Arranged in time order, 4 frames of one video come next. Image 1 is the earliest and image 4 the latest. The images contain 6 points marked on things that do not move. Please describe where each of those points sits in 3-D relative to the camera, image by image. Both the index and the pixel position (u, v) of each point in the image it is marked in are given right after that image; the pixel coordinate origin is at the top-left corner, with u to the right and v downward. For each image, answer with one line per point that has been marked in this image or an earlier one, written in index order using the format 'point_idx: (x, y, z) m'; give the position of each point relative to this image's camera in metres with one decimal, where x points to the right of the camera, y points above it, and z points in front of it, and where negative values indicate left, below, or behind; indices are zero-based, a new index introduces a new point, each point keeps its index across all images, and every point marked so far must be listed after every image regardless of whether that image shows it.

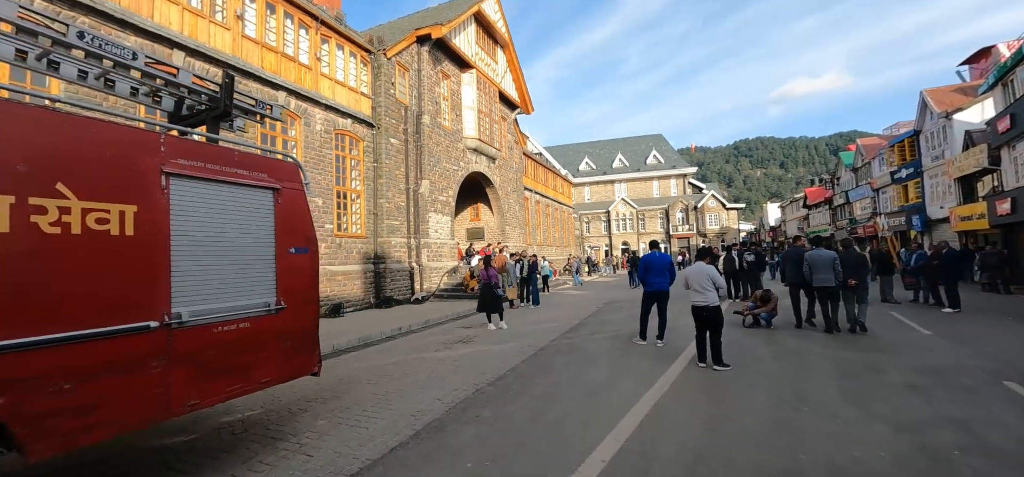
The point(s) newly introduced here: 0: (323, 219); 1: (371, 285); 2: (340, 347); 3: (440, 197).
0: (-5.0, +0.5, +11.9) m
1: (-4.1, -1.3, +13.1) m
2: (-3.1, -1.9, +8.1) m
3: (-2.6, +1.5, +16.1) m
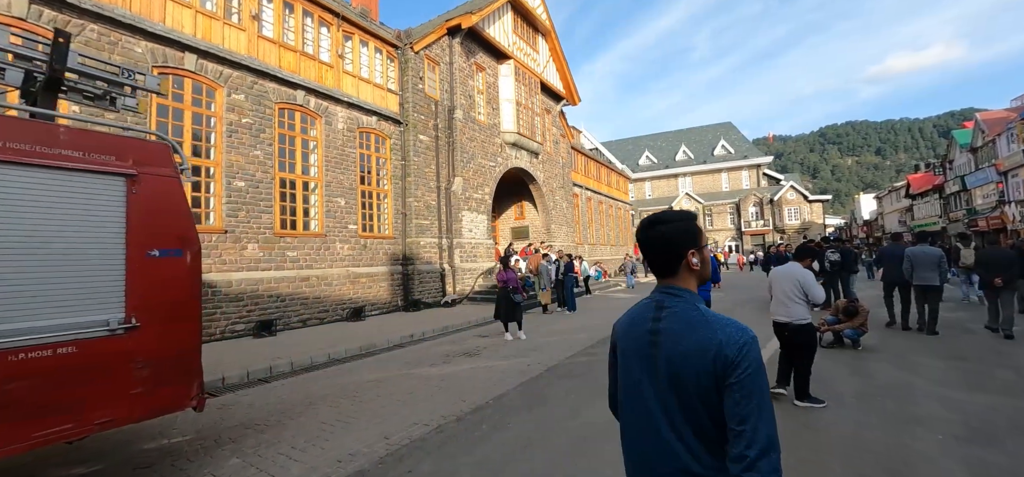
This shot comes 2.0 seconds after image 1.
0: (-4.2, +0.5, +11.5) m
1: (-3.2, -1.4, +12.5) m
2: (-2.9, -2.0, +7.4) m
3: (-1.2, +1.5, +15.3) m
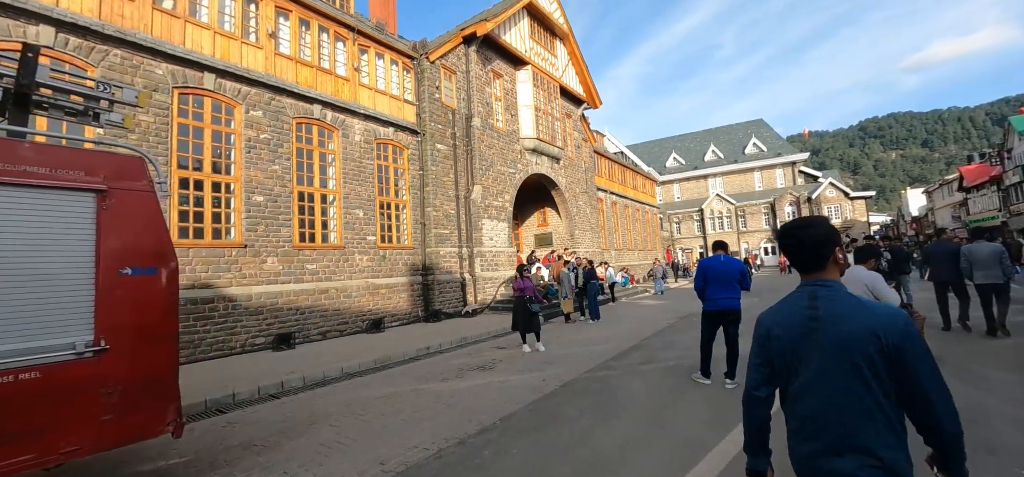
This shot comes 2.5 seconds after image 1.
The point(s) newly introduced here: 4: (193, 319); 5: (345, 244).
0: (-3.8, +0.2, +11.5) m
1: (-2.6, -1.6, +12.4) m
2: (-2.6, -2.1, +7.3) m
3: (-0.5, +1.2, +15.1) m
4: (-5.9, -1.5, +8.3) m
5: (-4.1, -0.1, +11.0) m
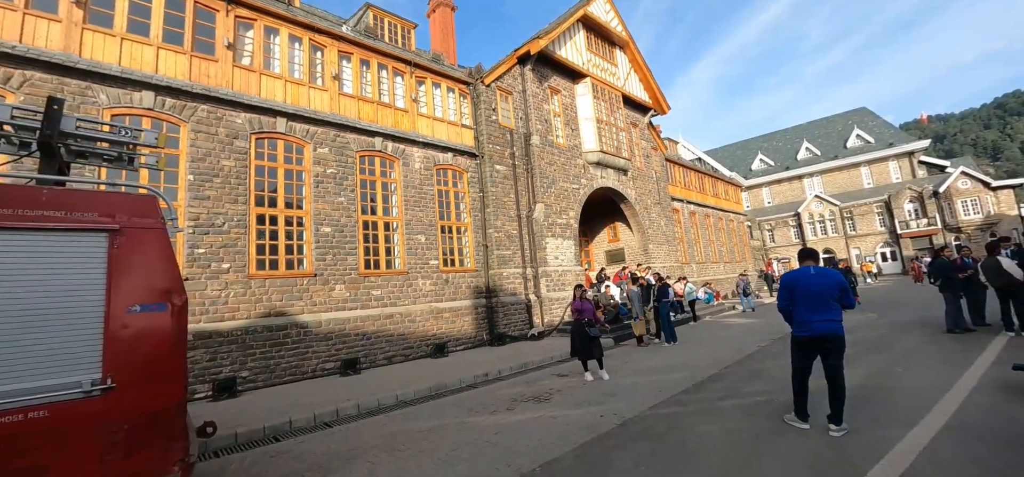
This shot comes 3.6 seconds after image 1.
0: (-2.2, -0.4, +11.7) m
1: (-0.8, -2.2, +12.3) m
2: (-1.7, -2.6, +7.3) m
3: (+1.6, +0.6, +14.7) m
4: (-4.8, -2.1, +8.9) m
5: (-2.6, -0.8, +11.3) m
